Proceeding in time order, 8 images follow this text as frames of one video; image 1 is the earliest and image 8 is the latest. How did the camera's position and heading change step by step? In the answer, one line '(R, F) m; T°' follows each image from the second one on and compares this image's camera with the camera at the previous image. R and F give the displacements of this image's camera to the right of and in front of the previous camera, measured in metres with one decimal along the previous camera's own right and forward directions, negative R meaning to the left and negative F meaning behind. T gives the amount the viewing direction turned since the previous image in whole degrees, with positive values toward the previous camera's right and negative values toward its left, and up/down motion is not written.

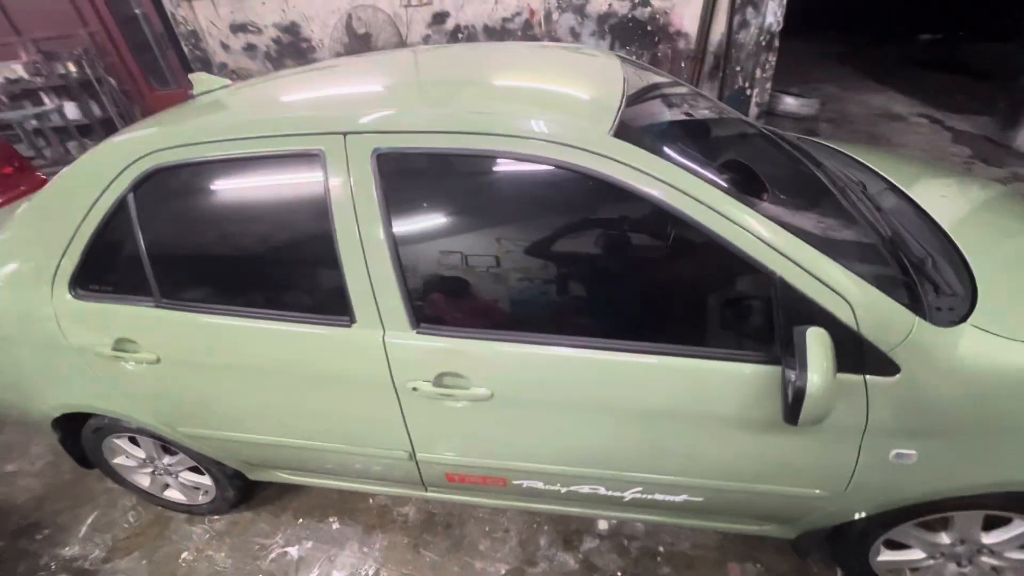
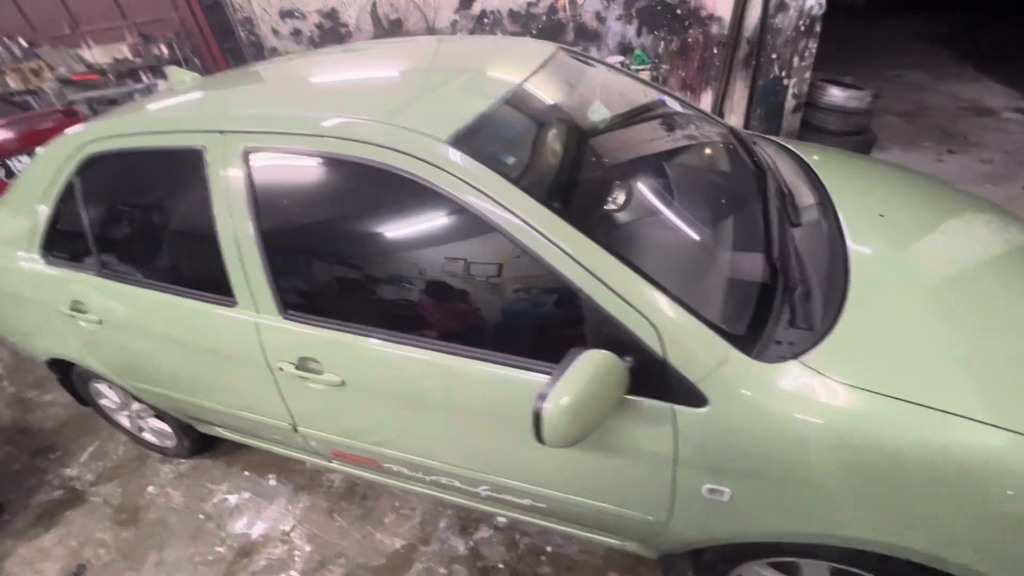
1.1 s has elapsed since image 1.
(+0.6, 0.0) m; -8°
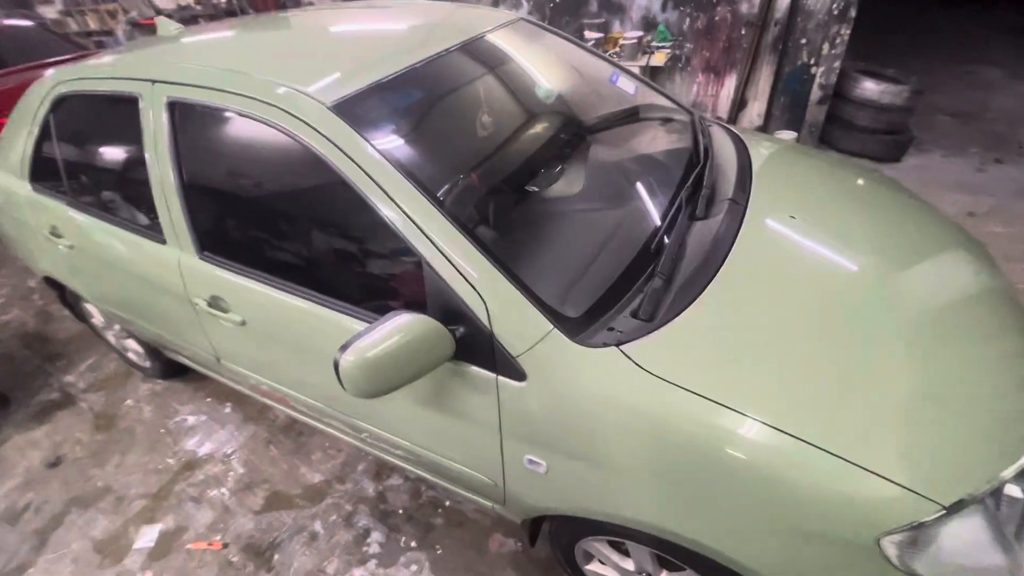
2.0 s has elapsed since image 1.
(+0.4, 0.0) m; -5°
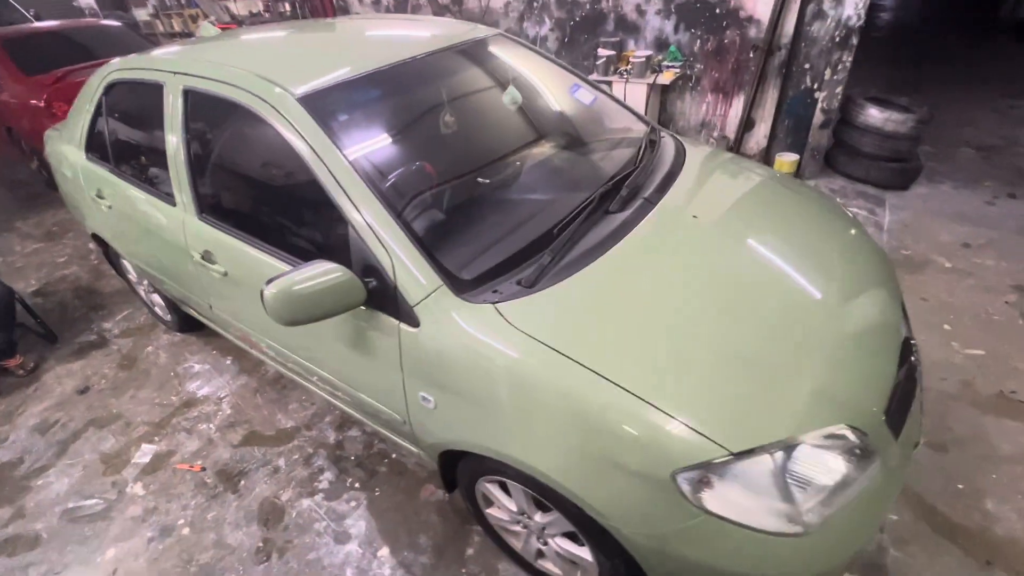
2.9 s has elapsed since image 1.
(+0.4, -0.2) m; -5°
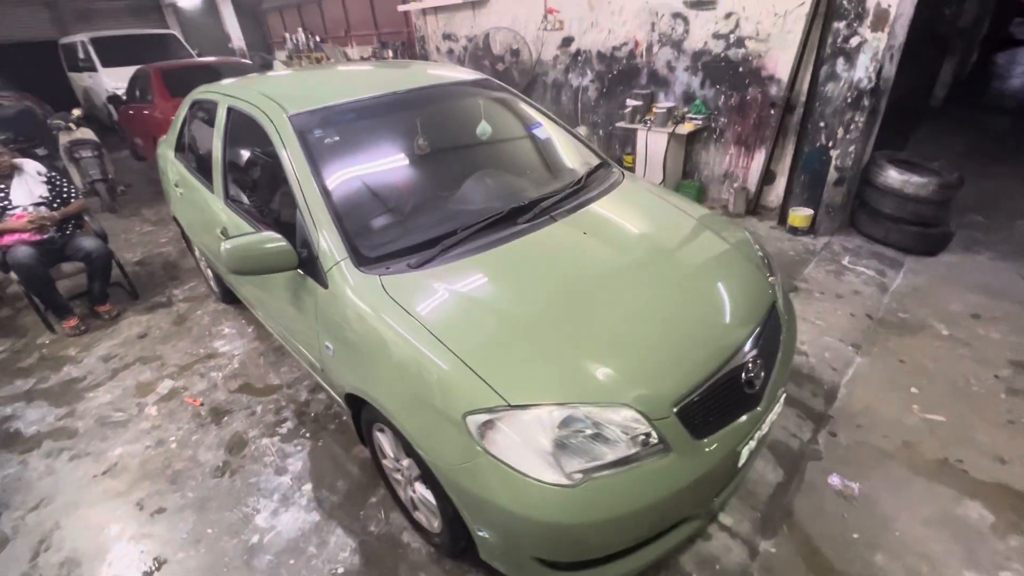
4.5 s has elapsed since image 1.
(+0.6, -0.2) m; -10°
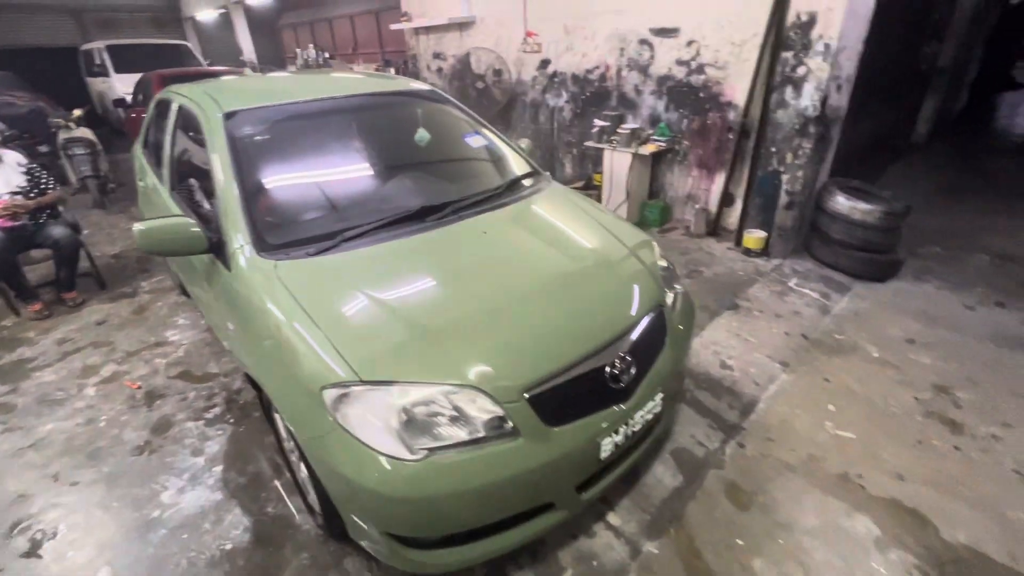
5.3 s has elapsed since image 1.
(+0.4, -0.1) m; -1°
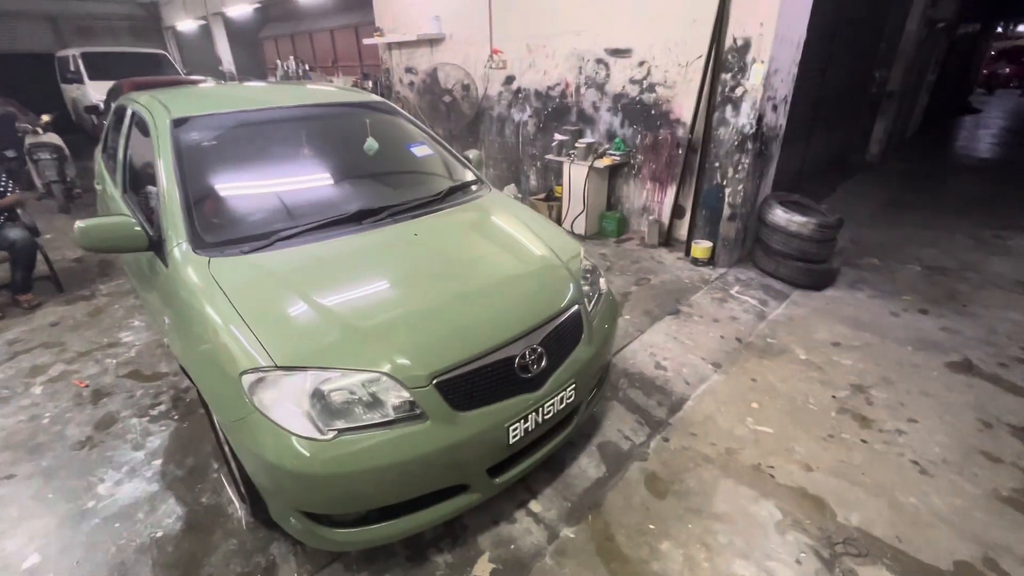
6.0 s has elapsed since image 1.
(+0.2, -0.1) m; +2°
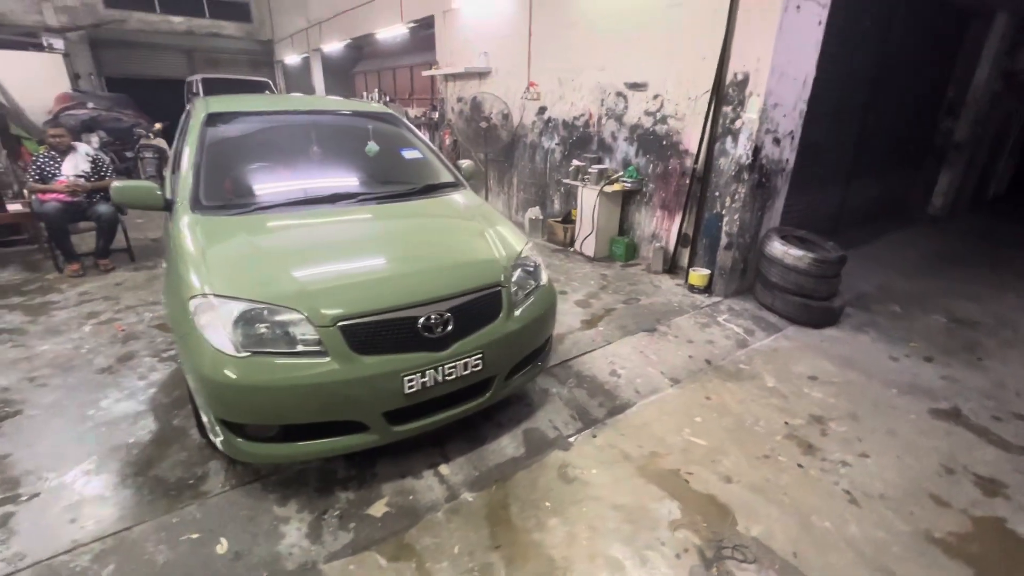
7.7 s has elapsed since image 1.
(+0.6, -0.2) m; -8°
